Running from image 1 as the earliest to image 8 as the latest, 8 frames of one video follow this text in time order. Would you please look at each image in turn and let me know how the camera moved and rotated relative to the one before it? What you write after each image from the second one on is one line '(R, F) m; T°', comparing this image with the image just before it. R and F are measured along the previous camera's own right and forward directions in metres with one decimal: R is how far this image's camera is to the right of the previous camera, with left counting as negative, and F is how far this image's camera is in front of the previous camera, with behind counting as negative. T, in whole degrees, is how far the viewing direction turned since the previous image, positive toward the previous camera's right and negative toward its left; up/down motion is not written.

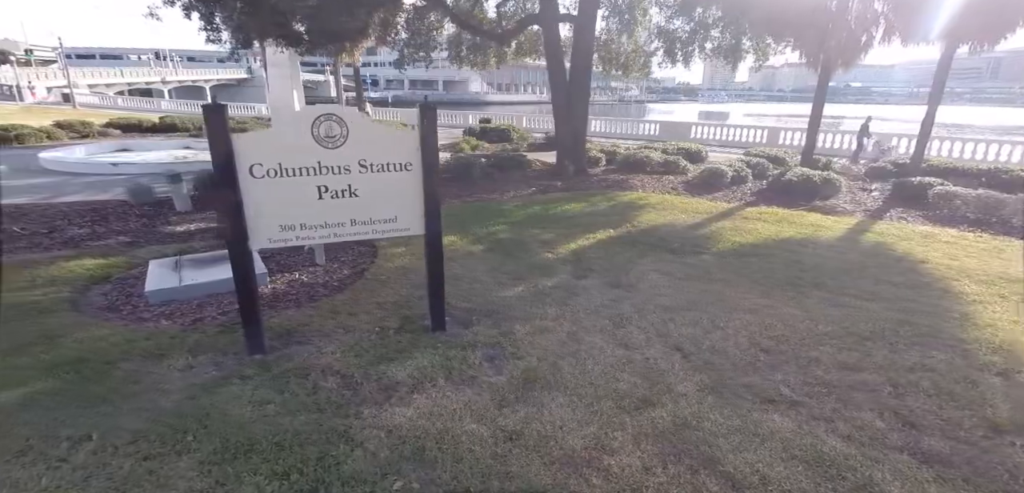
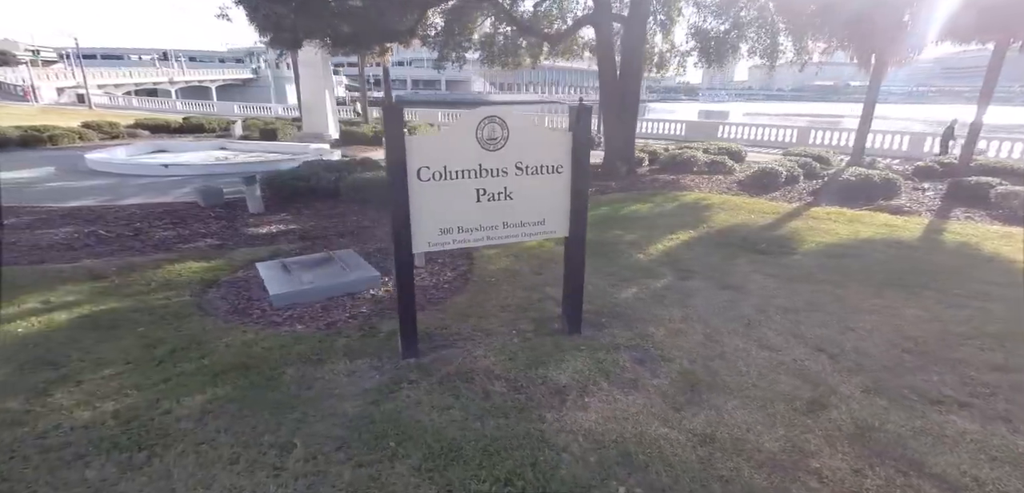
(-1.0, 0.0) m; +1°
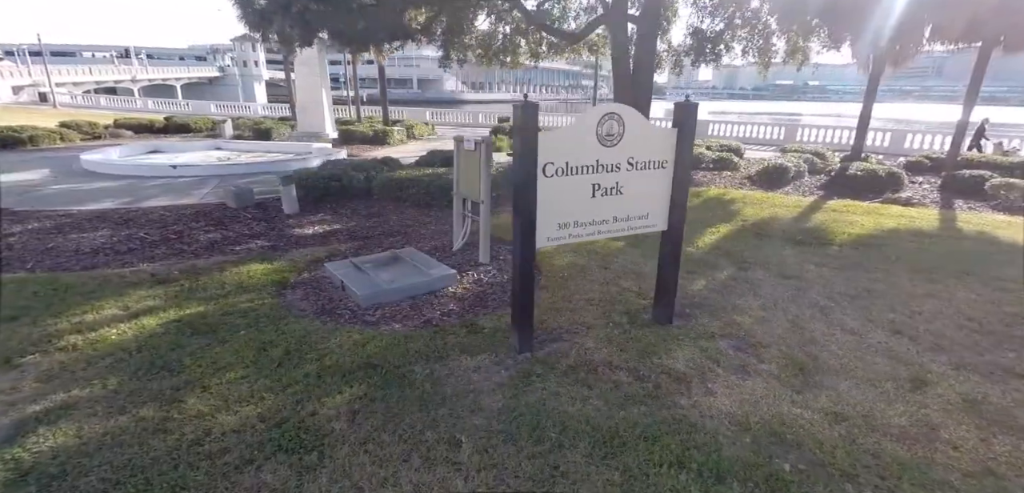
(-1.0, 0.0) m; +4°
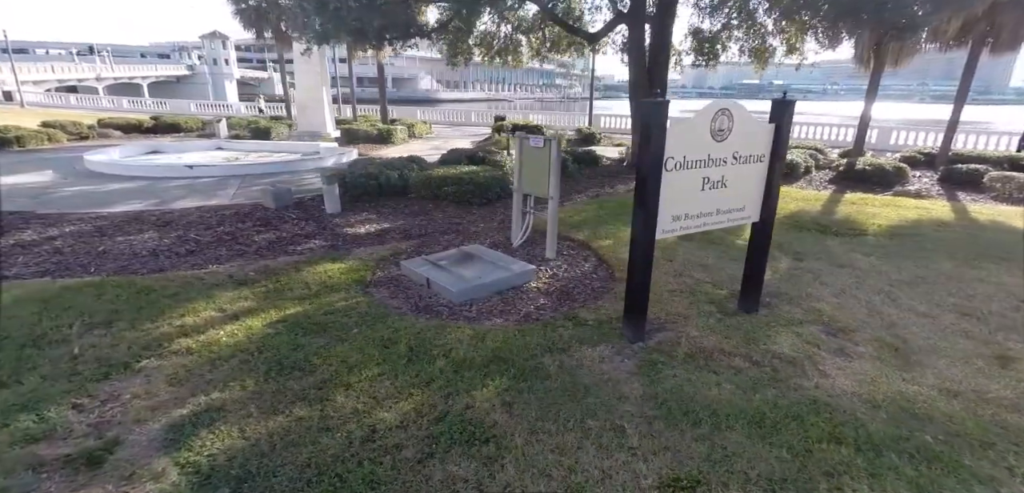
(-1.0, 0.0) m; +3°
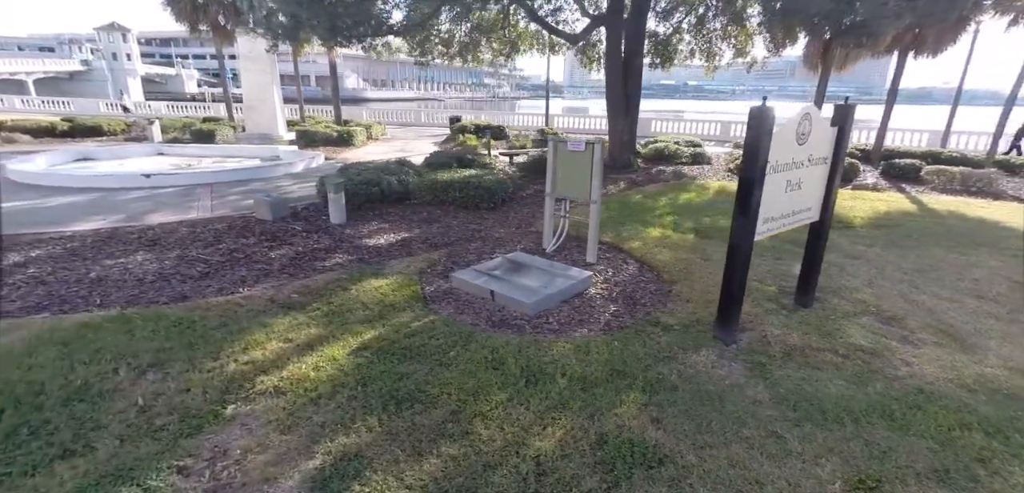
(-1.1, +0.2) m; +8°
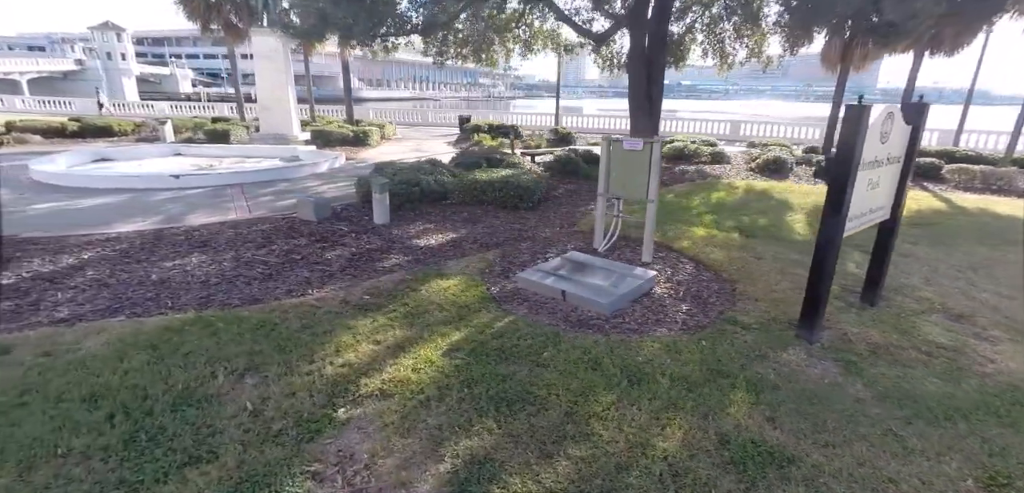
(-0.6, 0.0) m; +1°
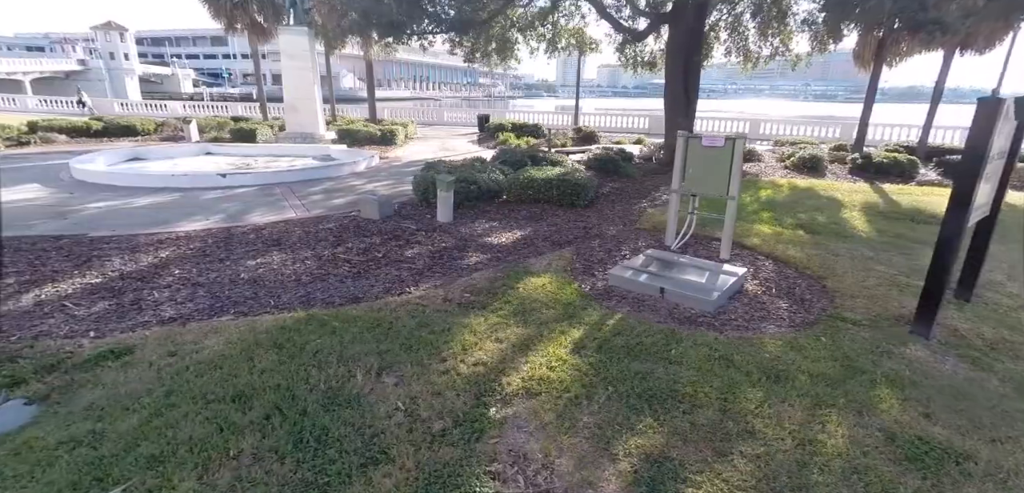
(-0.8, +0.1) m; +1°
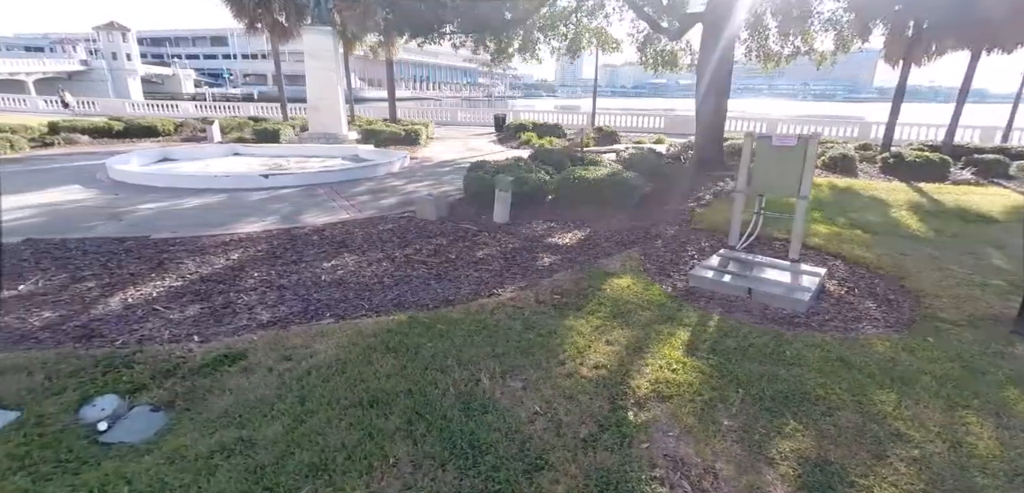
(-0.7, 0.0) m; 0°
